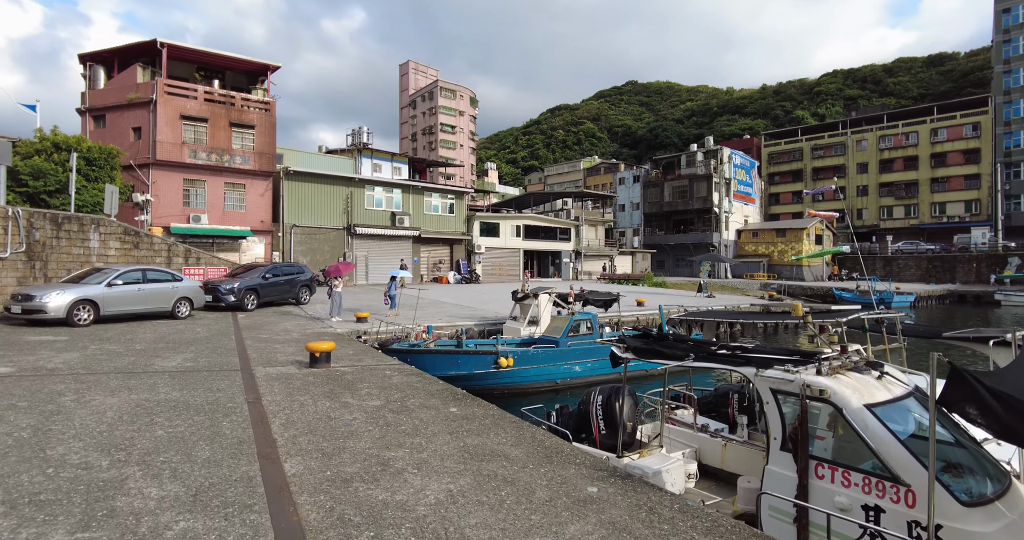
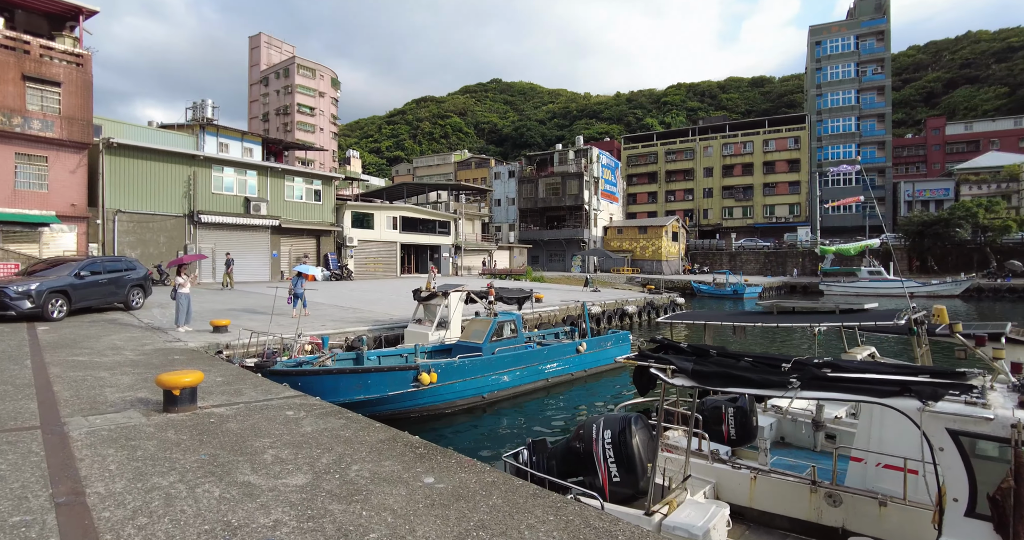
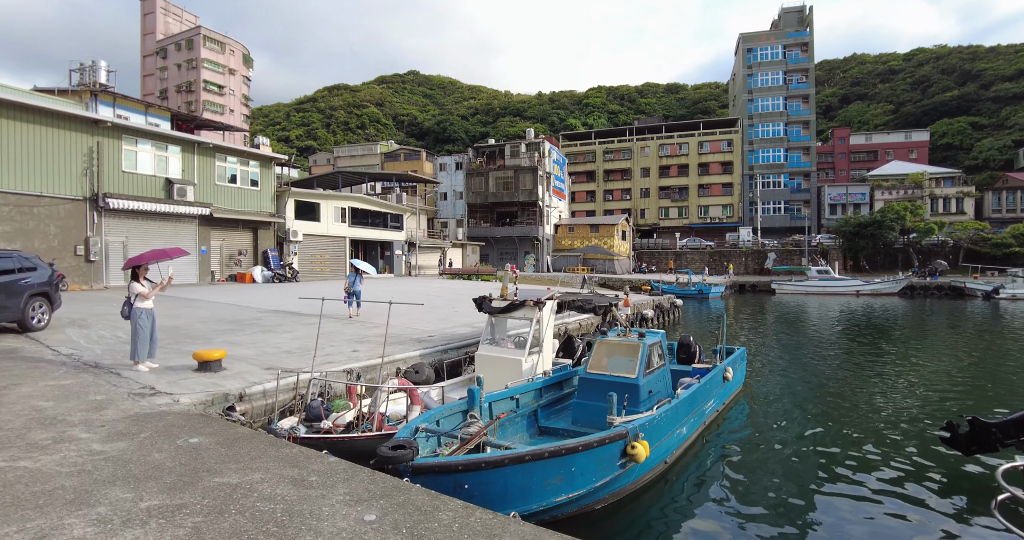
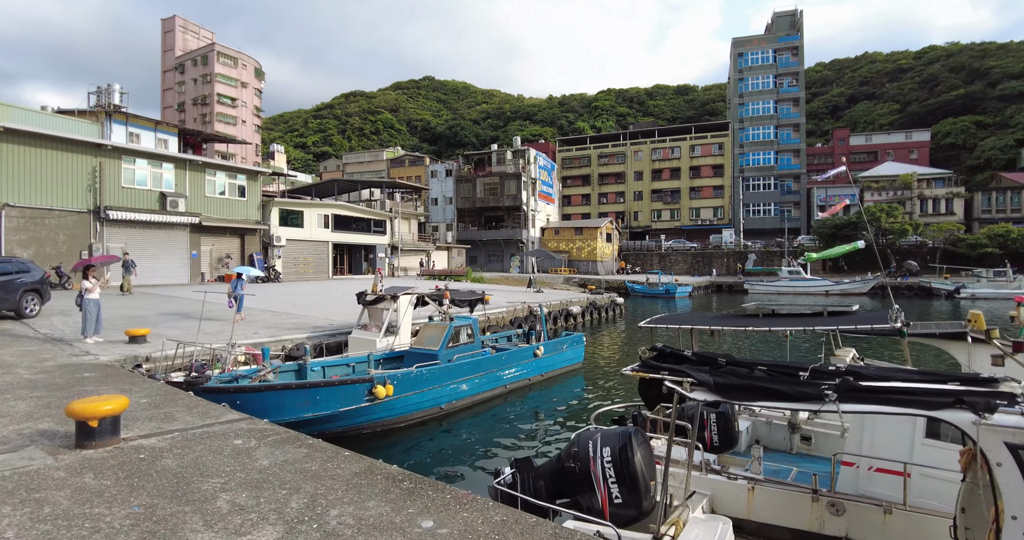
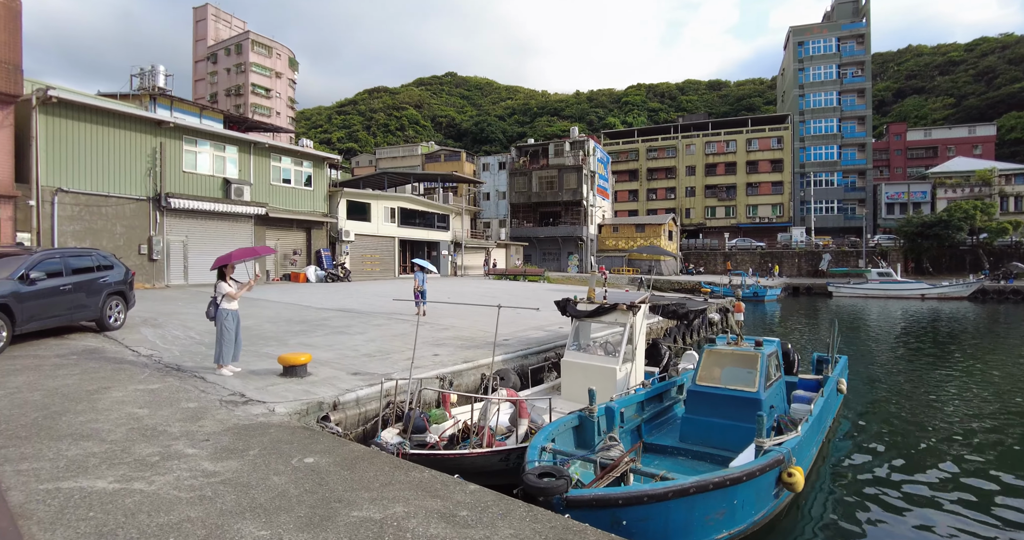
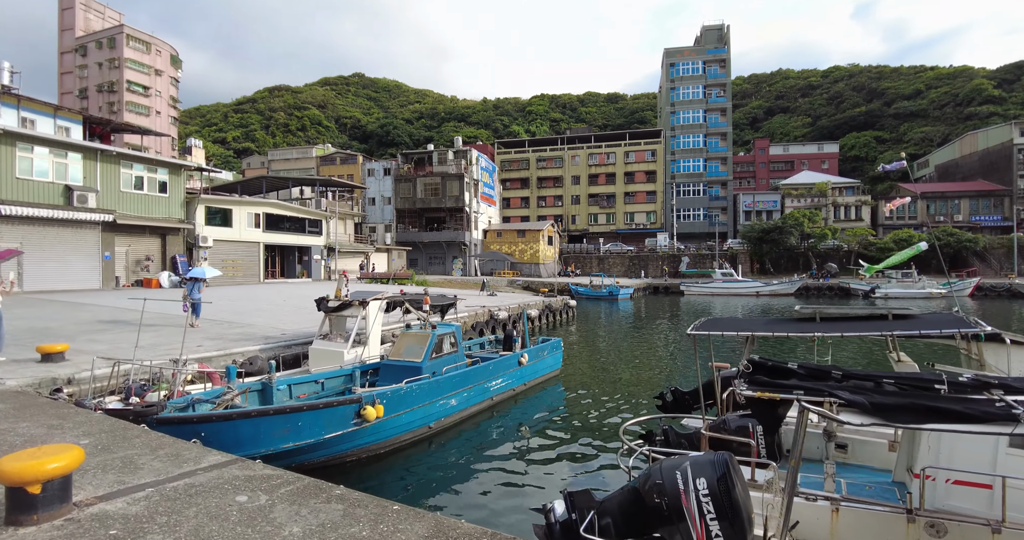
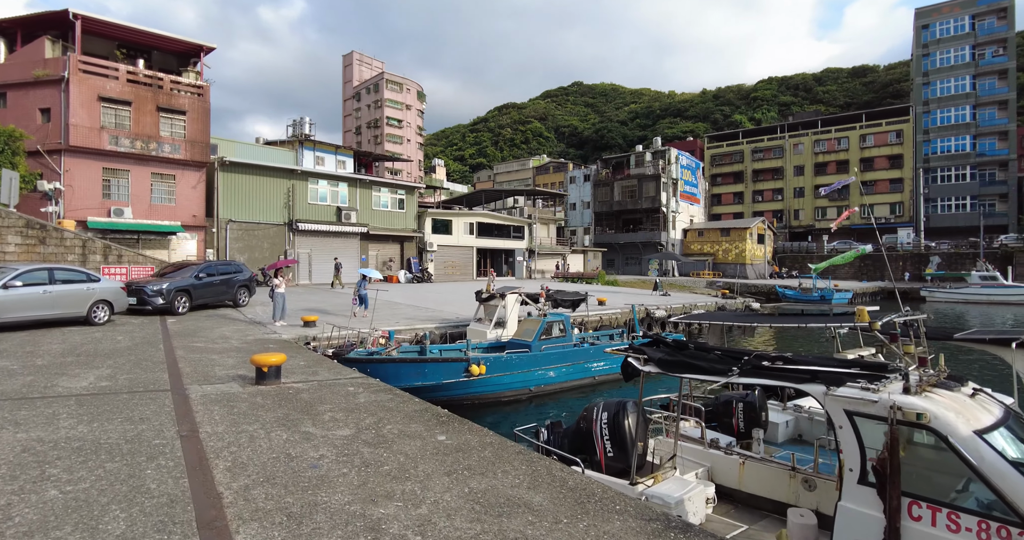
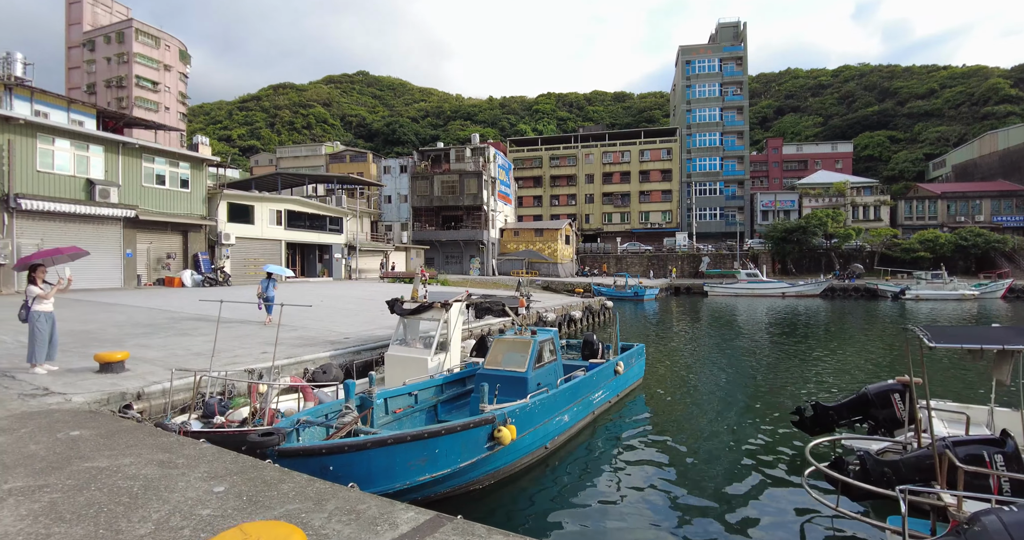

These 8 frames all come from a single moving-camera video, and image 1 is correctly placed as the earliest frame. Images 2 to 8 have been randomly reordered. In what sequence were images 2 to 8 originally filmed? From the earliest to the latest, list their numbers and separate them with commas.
7, 2, 4, 6, 8, 3, 5
